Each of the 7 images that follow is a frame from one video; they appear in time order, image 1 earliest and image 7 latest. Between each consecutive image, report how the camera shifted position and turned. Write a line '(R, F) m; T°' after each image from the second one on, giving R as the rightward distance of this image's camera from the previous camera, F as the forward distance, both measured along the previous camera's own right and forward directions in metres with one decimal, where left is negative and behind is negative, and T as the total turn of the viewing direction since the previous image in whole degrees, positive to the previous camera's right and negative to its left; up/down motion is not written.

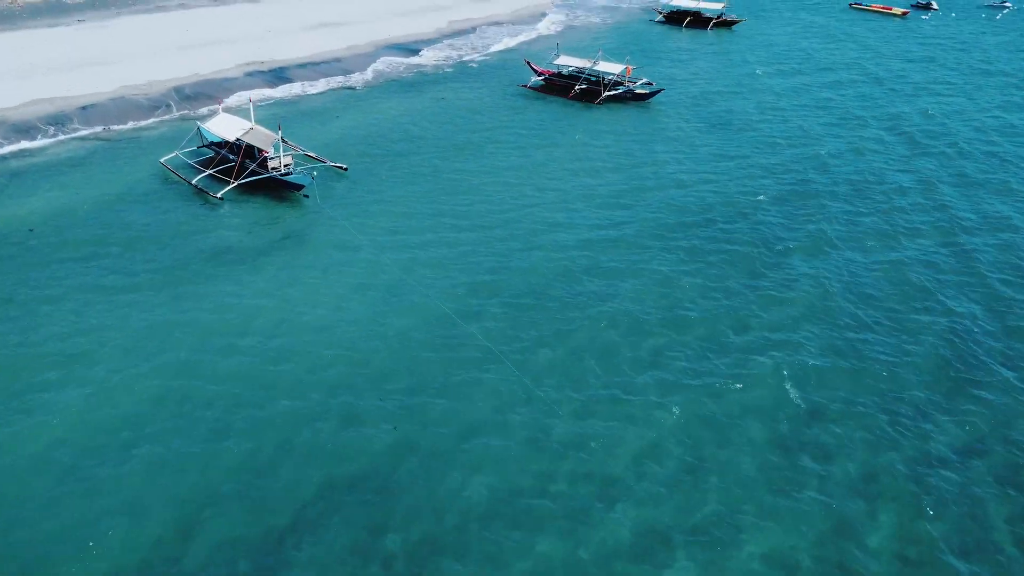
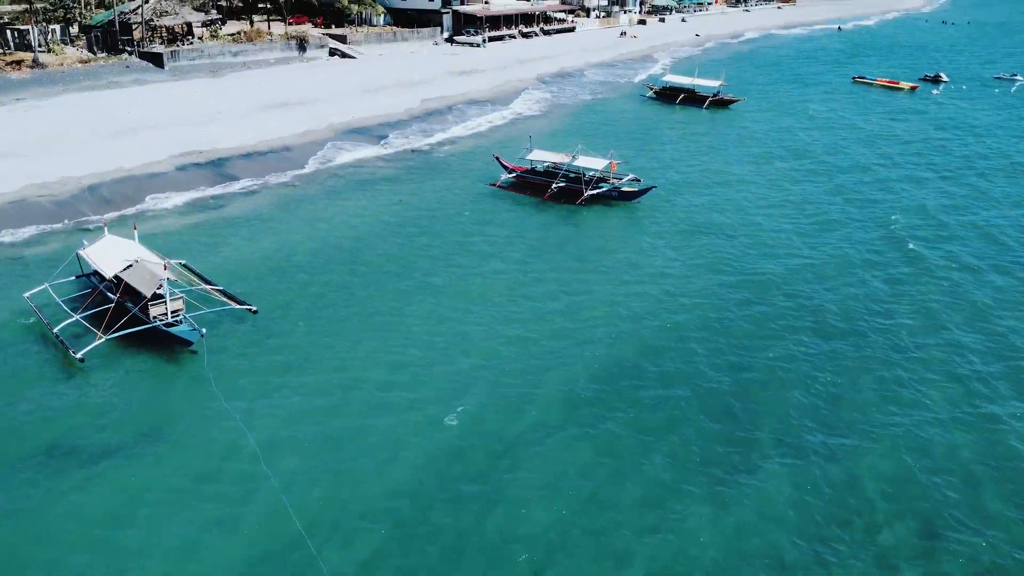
(+1.5, +6.1) m; 0°
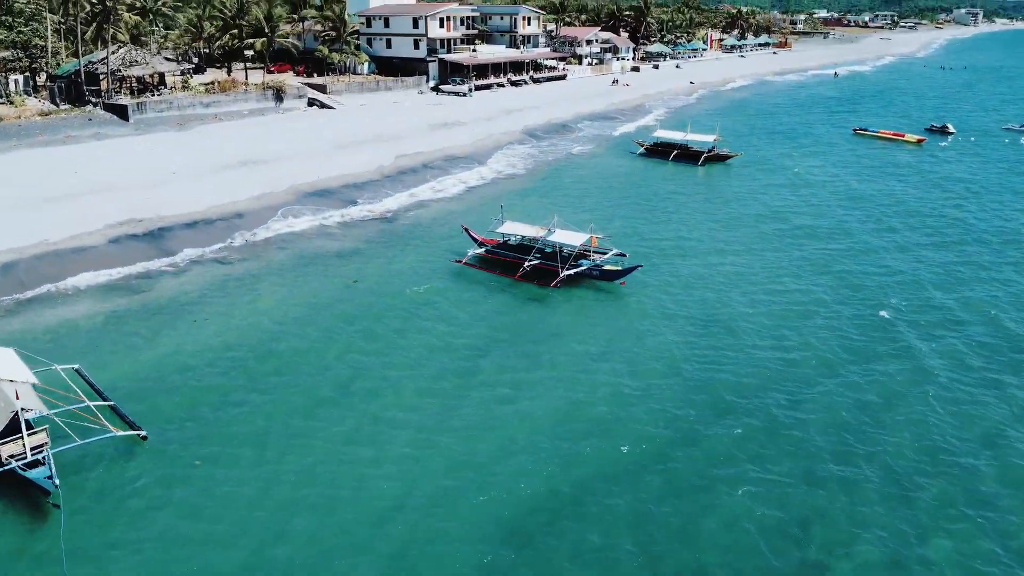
(+1.3, +4.3) m; 0°
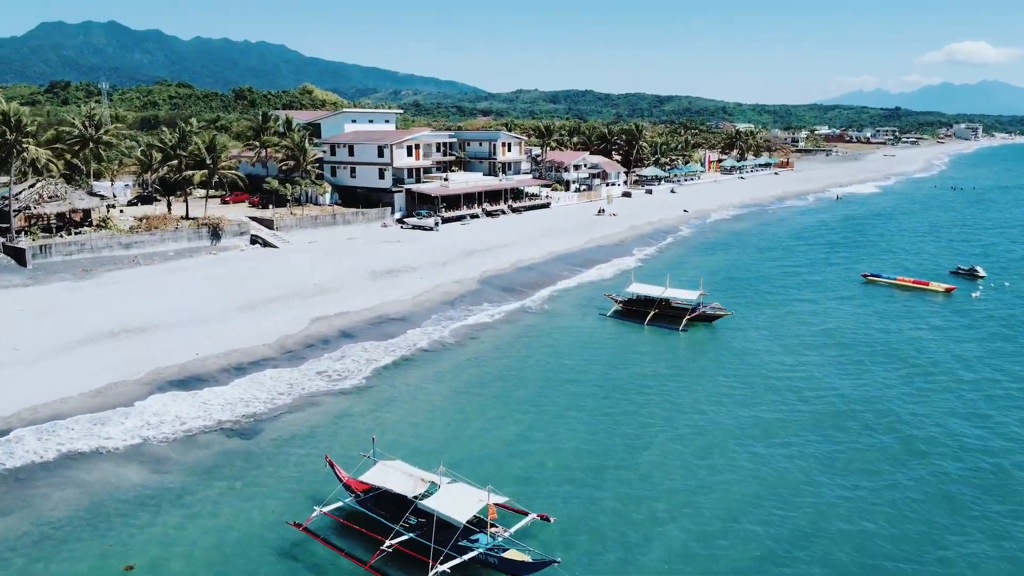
(+4.1, +10.0) m; -1°
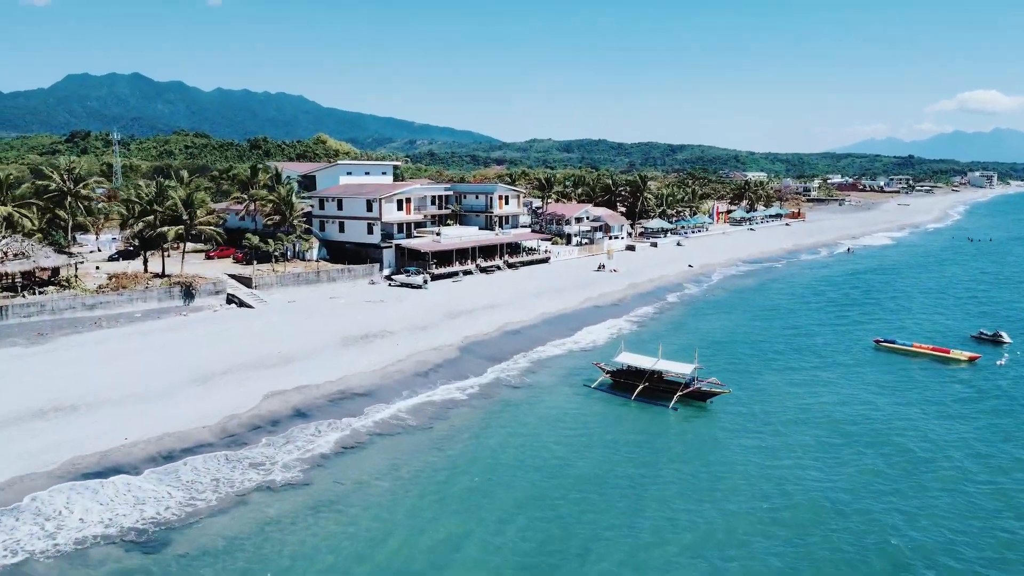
(+2.1, +4.2) m; -1°
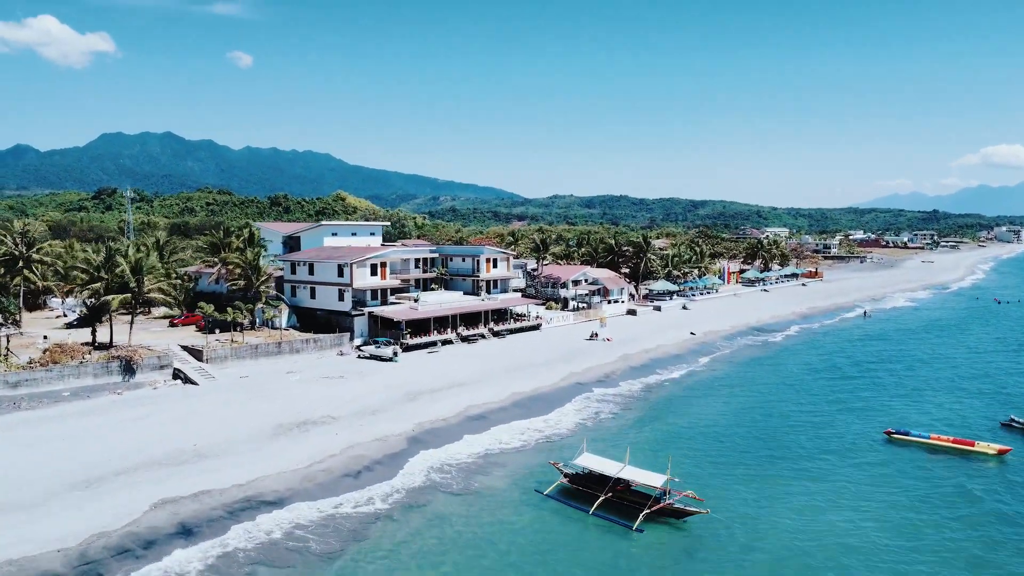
(+4.0, +6.3) m; -2°
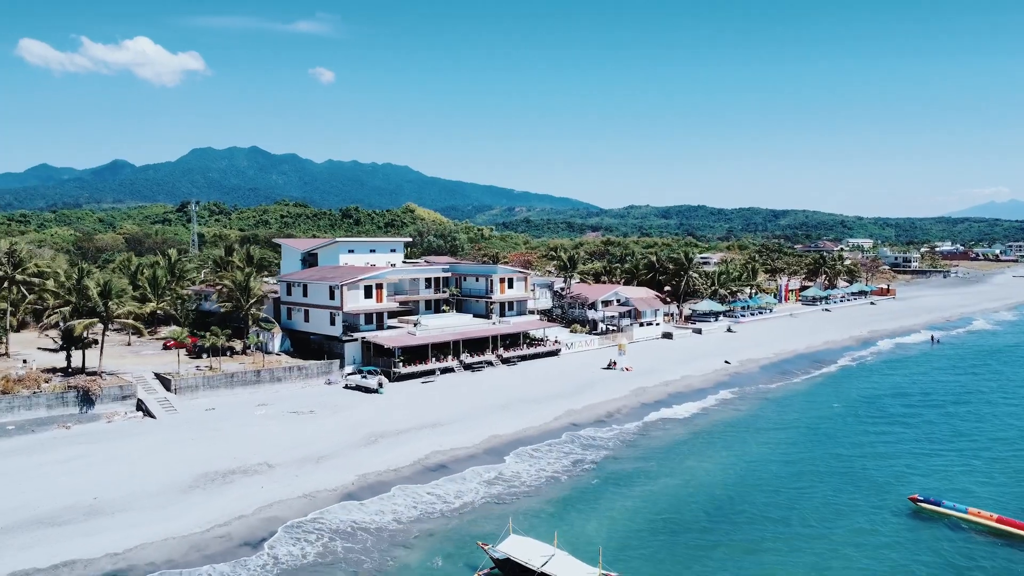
(+6.4, +6.9) m; -5°
